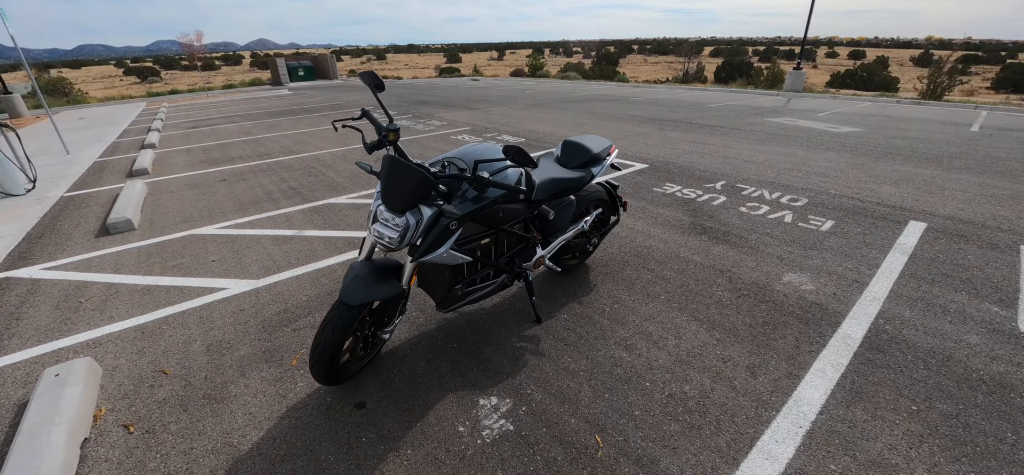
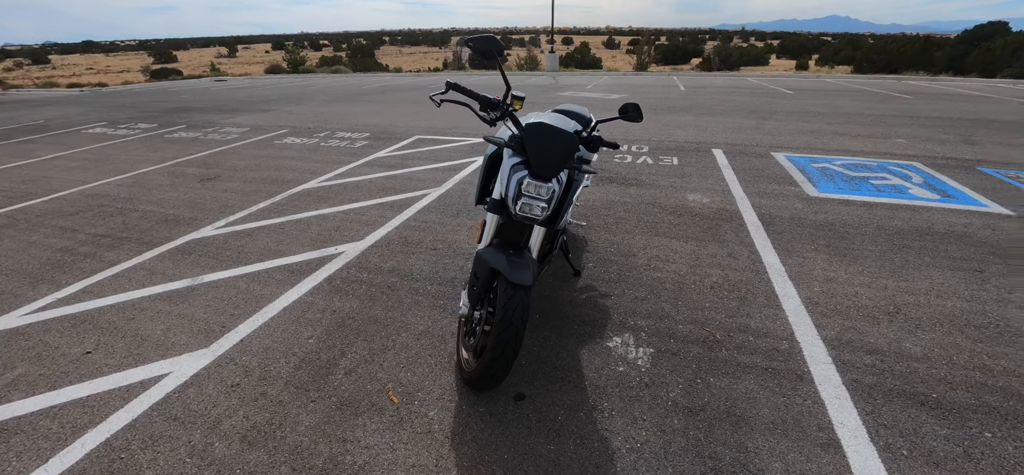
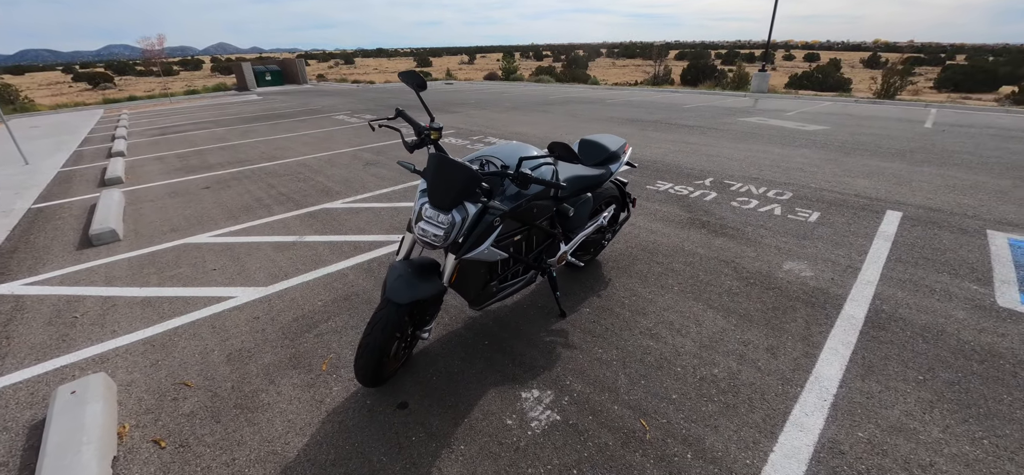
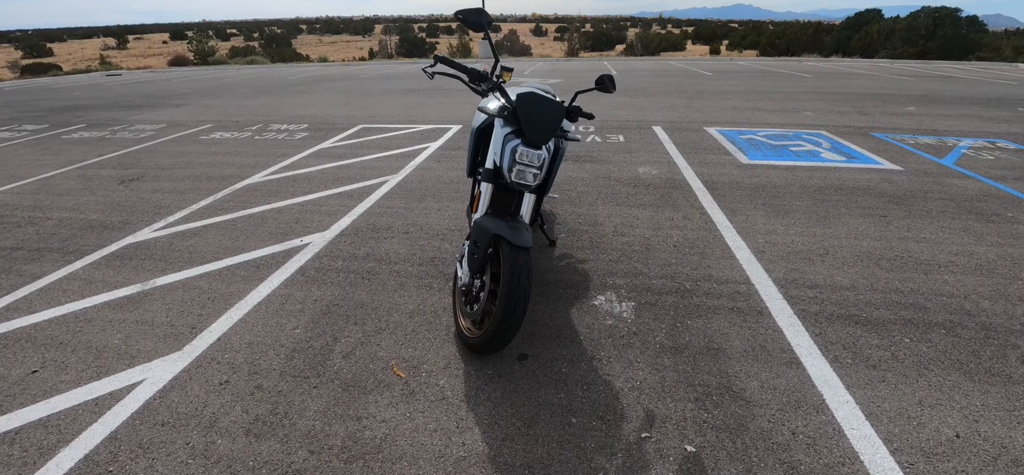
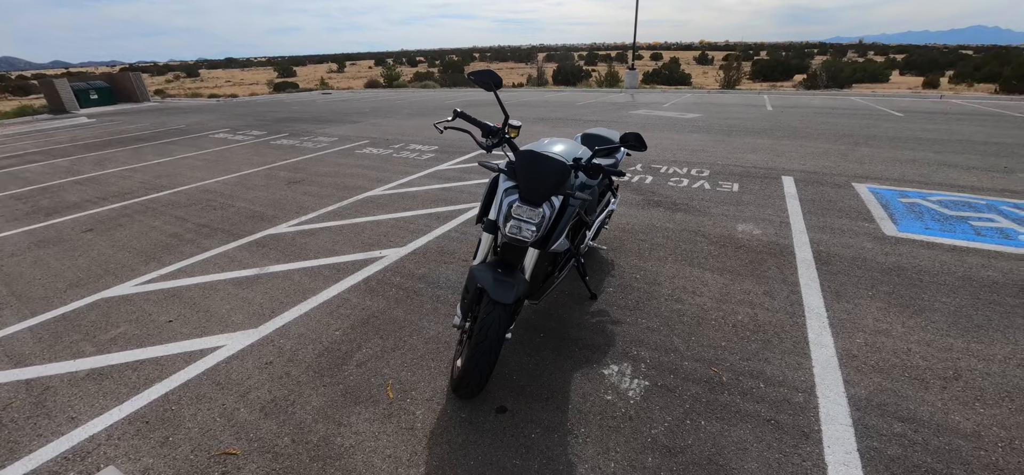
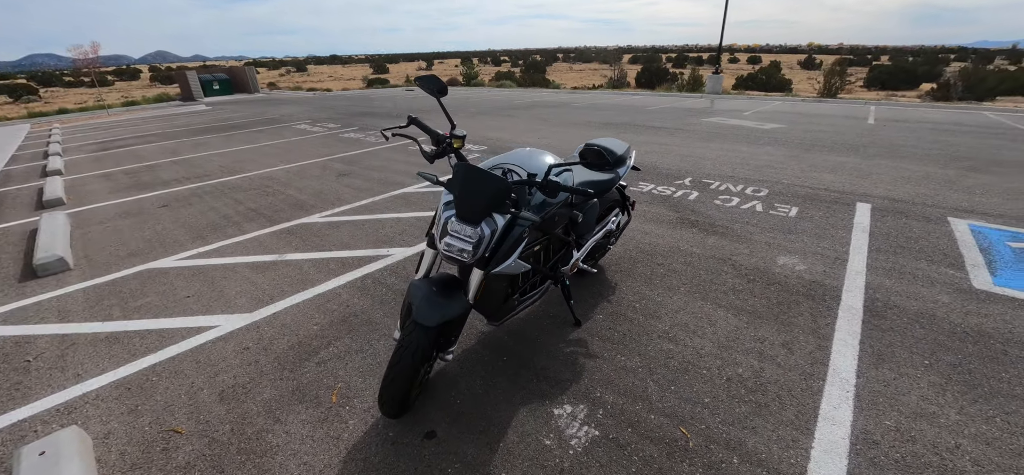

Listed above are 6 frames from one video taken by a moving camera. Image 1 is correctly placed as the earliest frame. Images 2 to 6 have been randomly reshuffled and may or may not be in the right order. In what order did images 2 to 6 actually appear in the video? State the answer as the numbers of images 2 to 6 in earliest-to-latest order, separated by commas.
3, 6, 5, 2, 4
